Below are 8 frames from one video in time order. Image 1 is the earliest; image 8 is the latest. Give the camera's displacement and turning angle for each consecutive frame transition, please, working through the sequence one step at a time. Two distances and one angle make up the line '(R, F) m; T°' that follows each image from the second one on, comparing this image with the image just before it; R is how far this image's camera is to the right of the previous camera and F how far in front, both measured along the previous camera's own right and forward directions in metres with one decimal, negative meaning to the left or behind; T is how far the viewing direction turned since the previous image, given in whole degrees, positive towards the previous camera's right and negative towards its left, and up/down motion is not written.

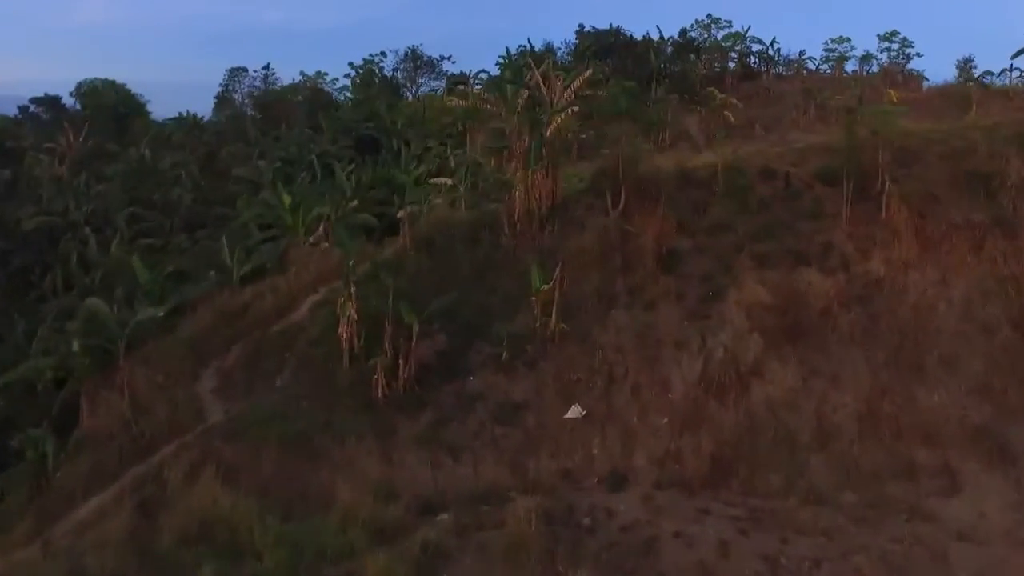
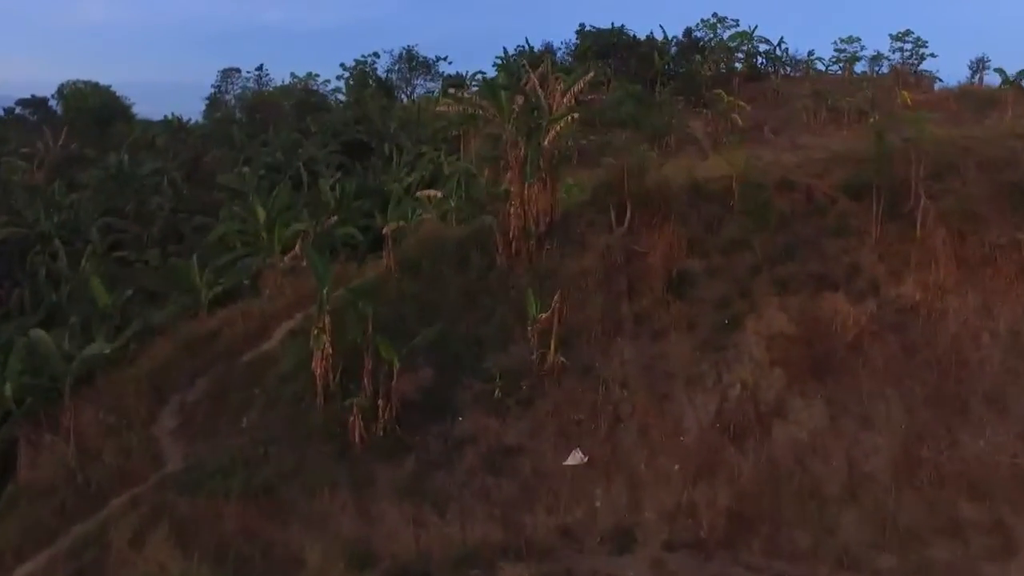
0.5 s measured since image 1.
(+0.1, +1.1) m; 0°
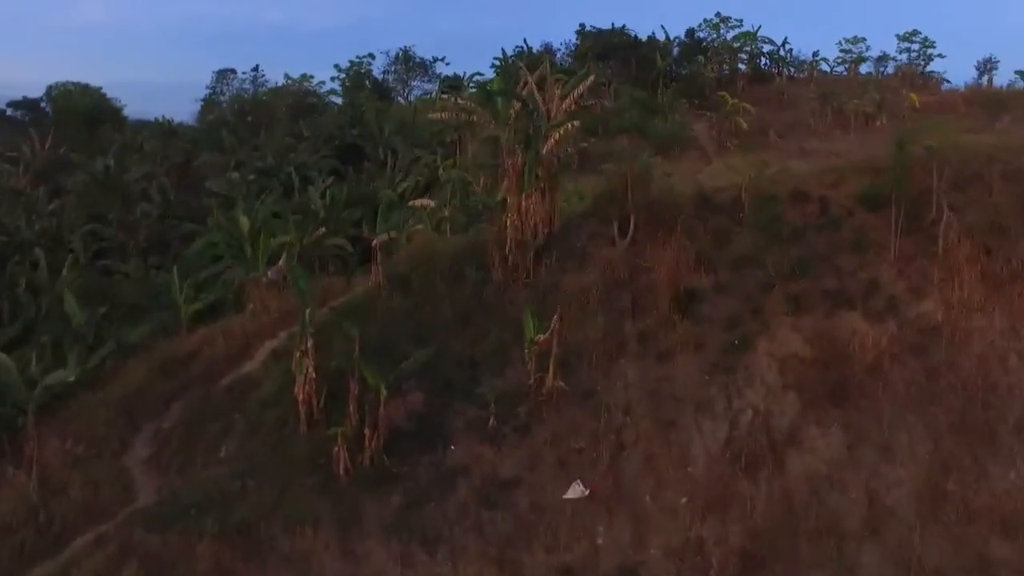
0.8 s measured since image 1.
(0.0, +0.6) m; 0°
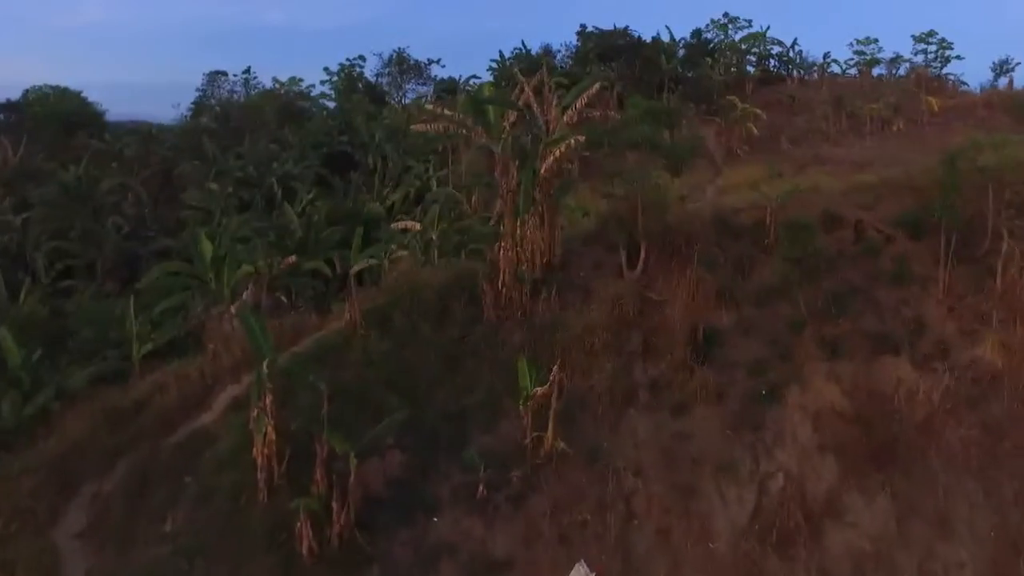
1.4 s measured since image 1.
(+0.1, +1.2) m; 0°
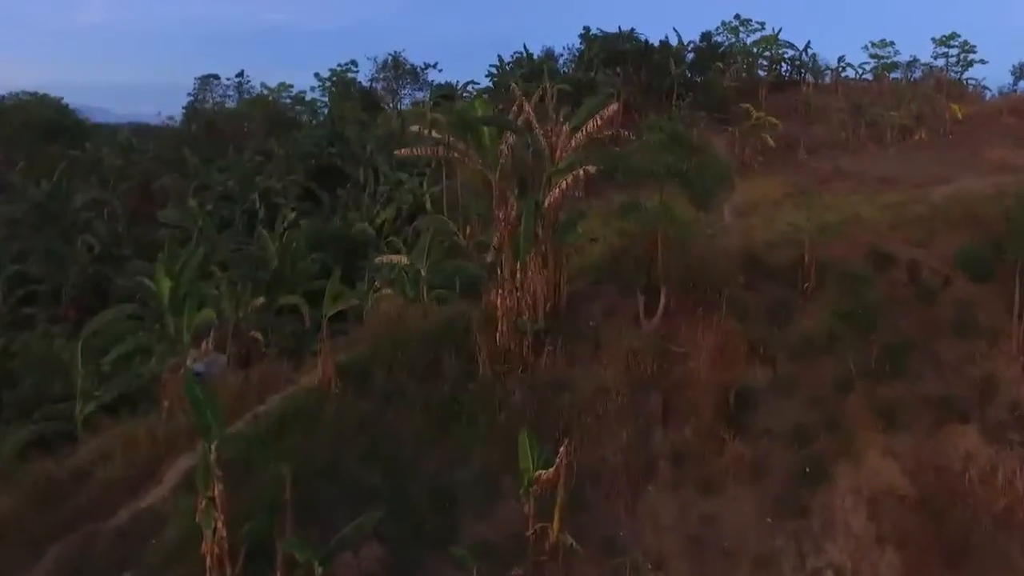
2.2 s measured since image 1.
(0.0, +1.3) m; 0°
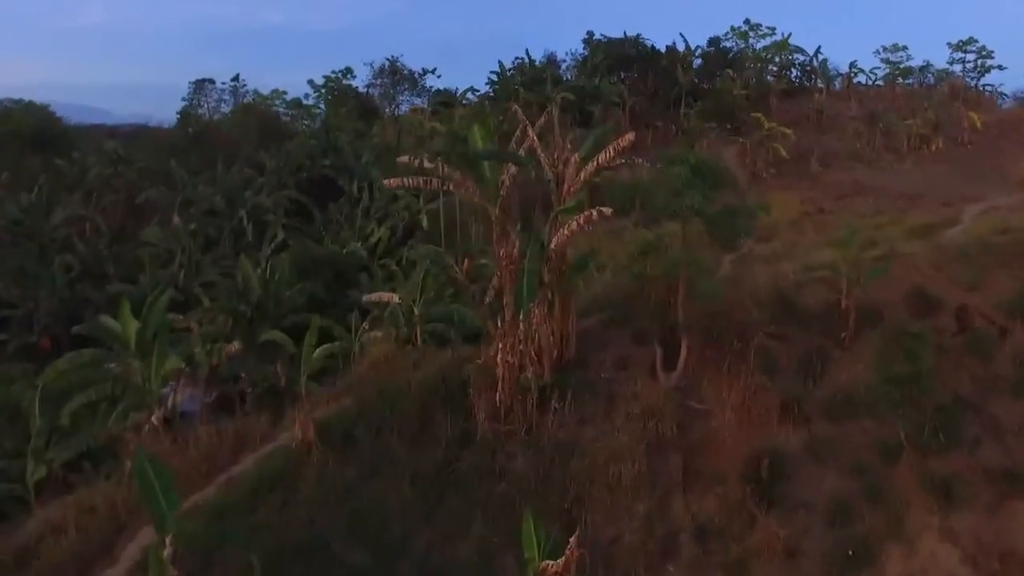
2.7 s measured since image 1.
(0.0, +0.9) m; 0°
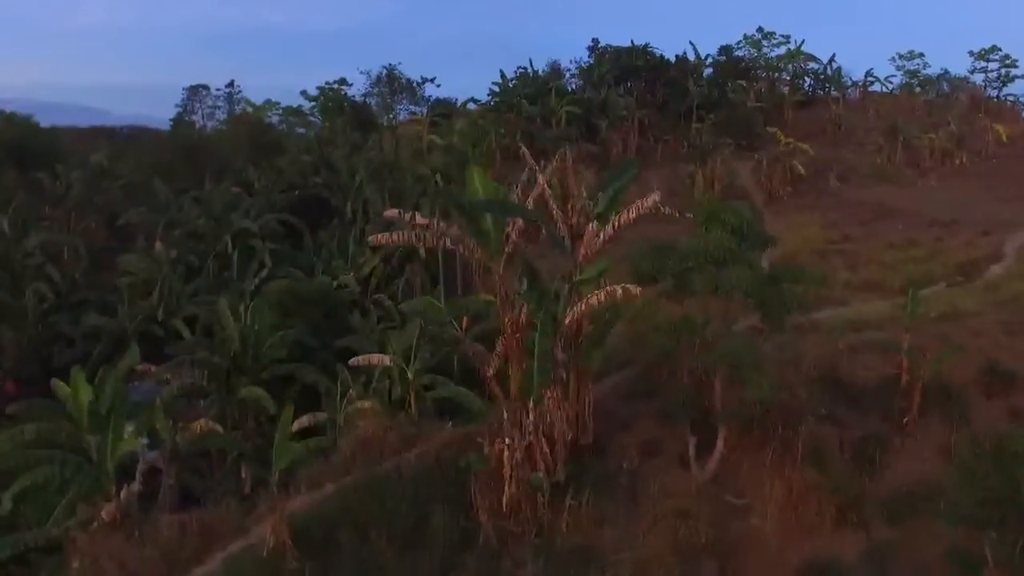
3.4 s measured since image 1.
(0.0, +1.0) m; 0°
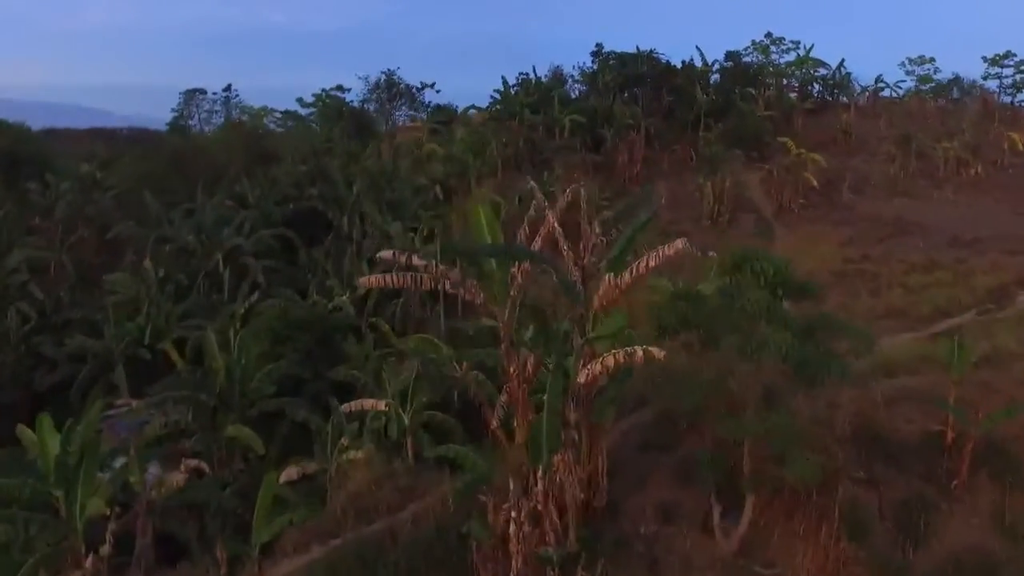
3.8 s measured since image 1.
(0.0, +0.6) m; 0°
